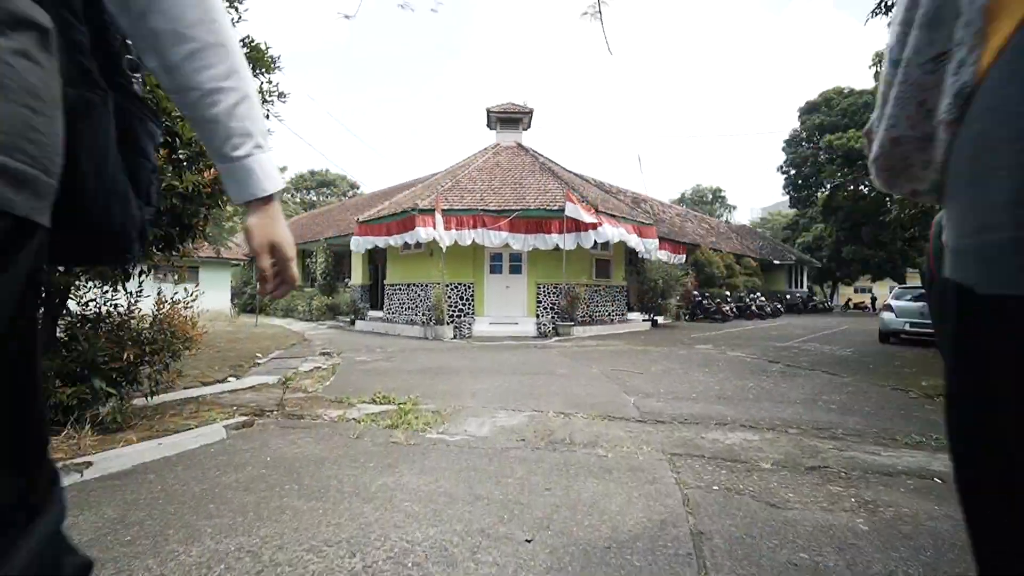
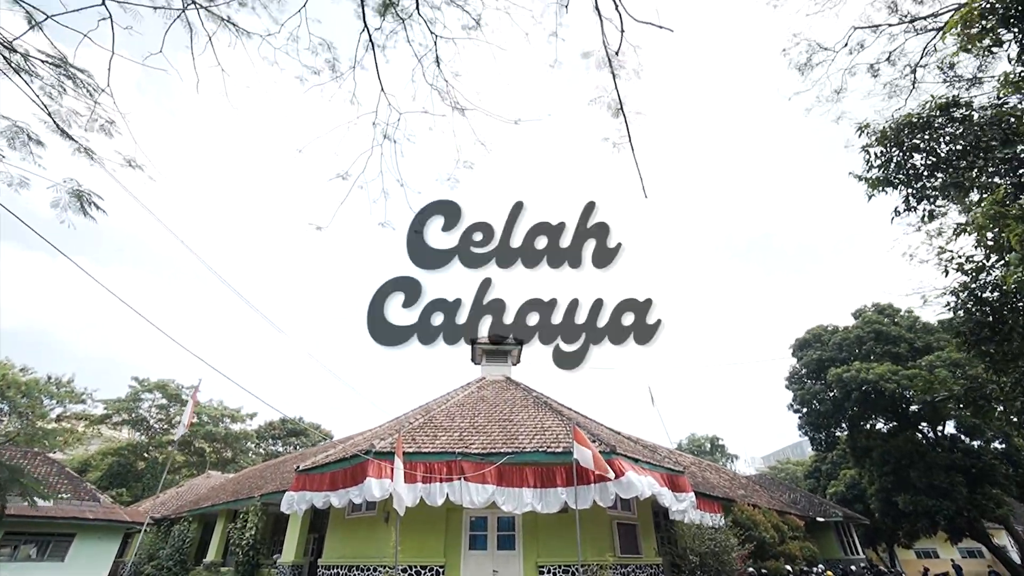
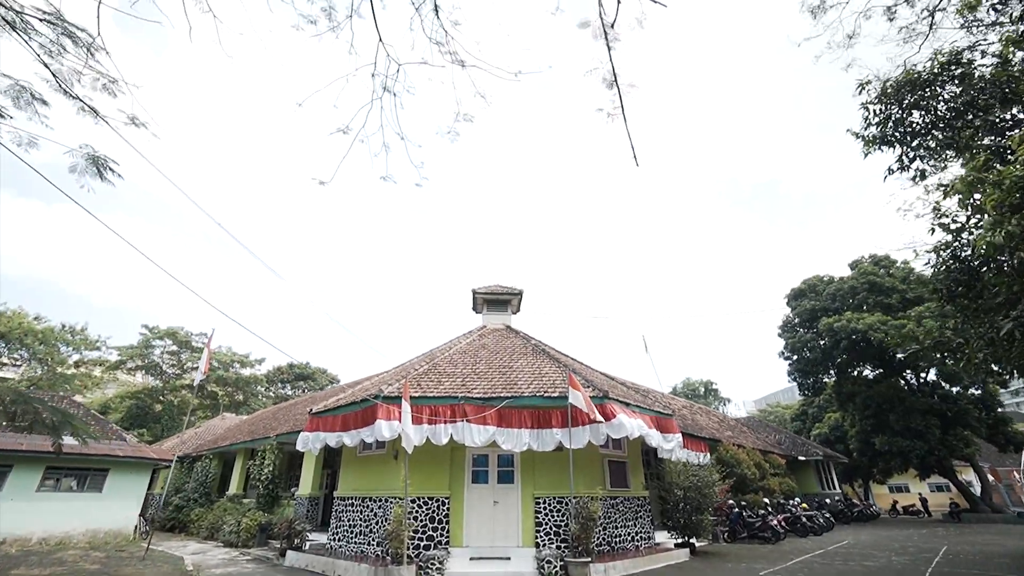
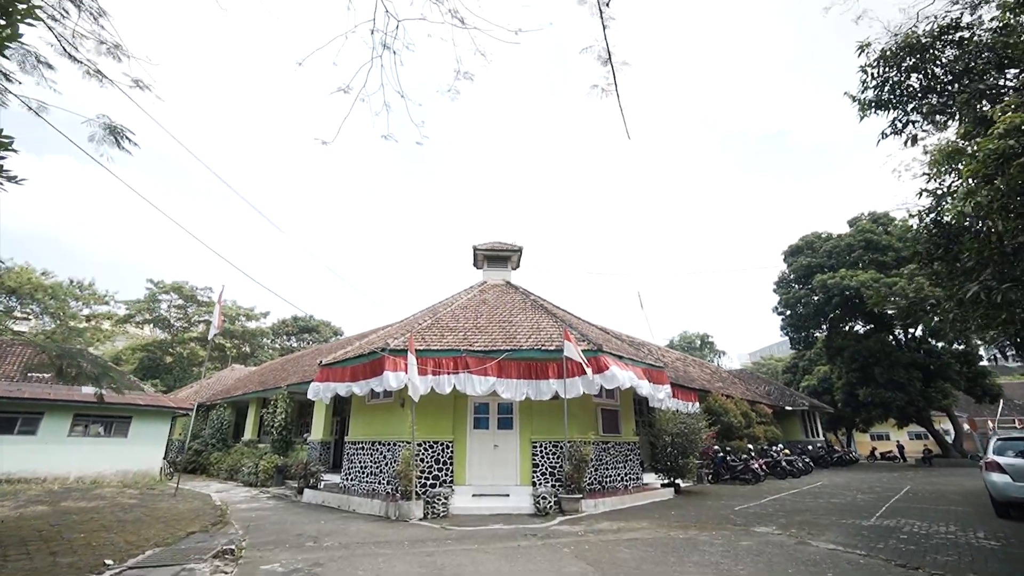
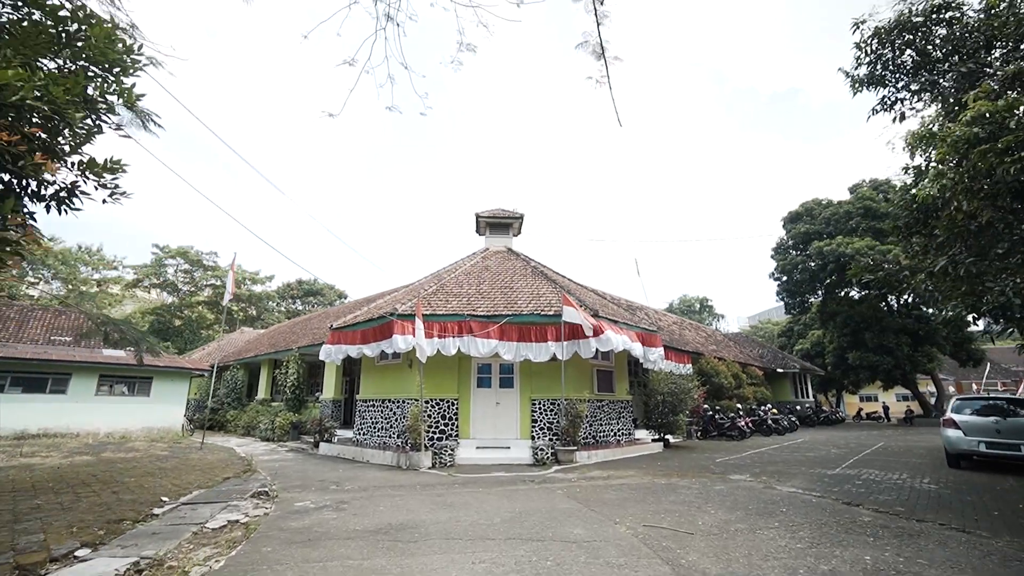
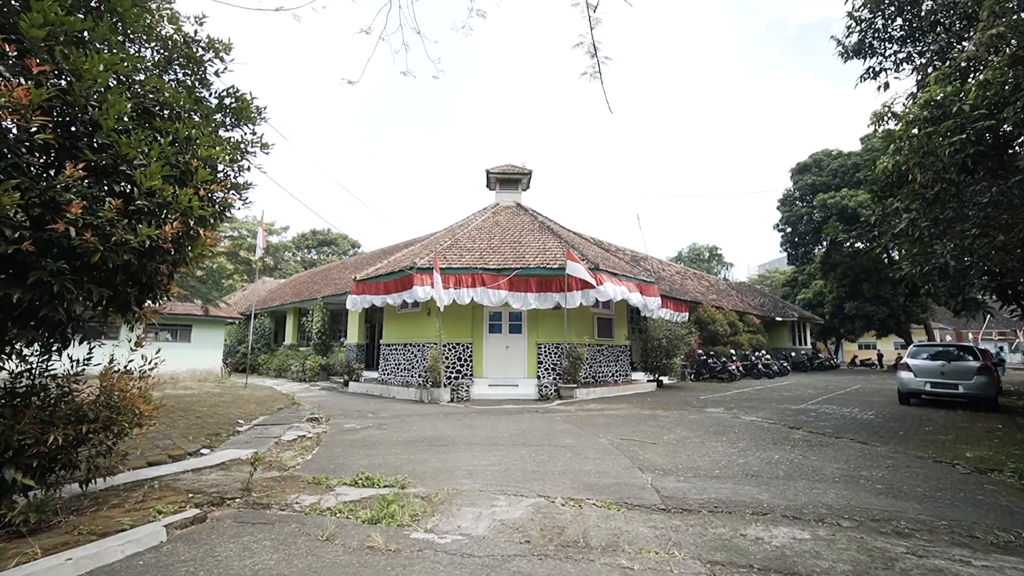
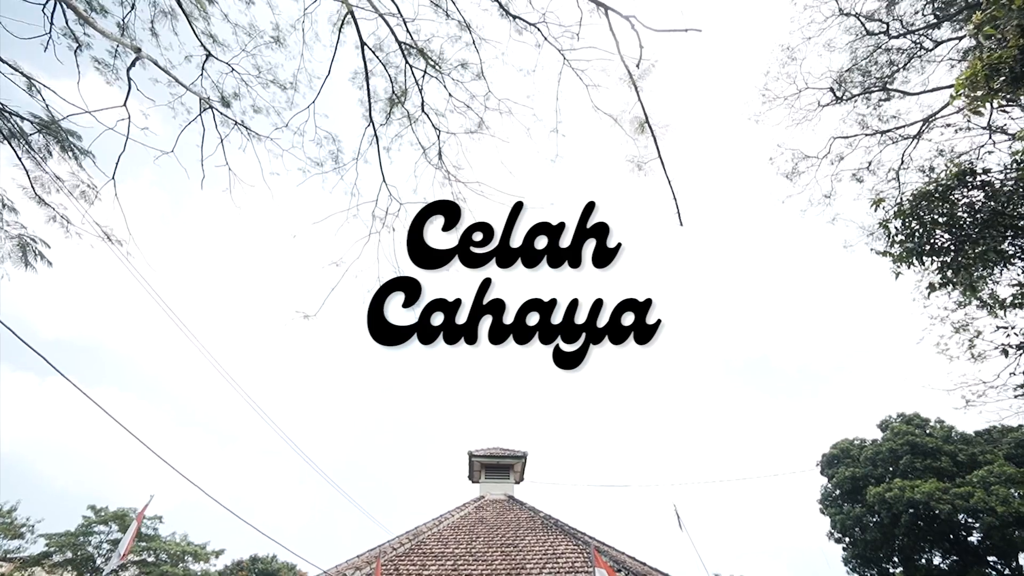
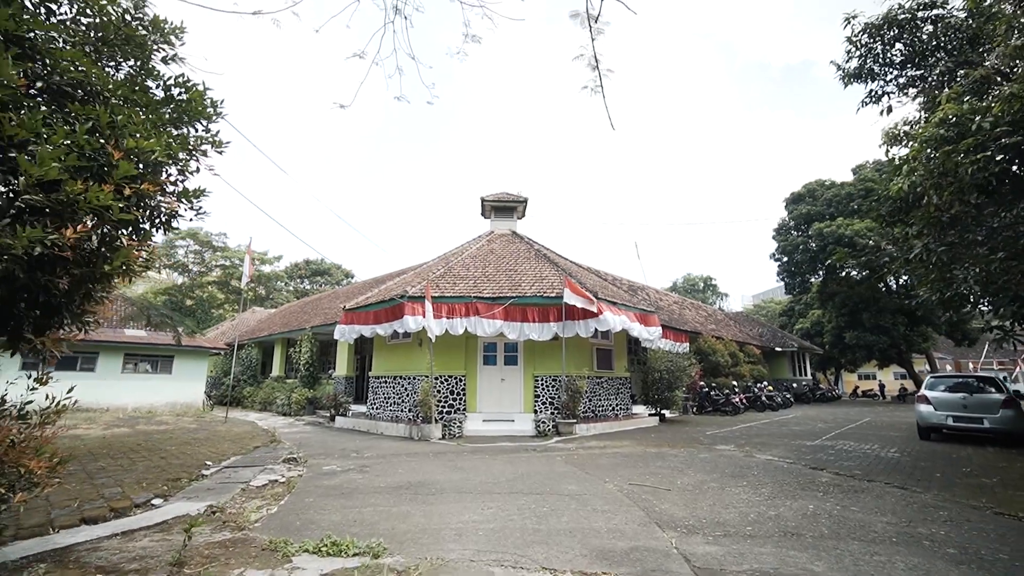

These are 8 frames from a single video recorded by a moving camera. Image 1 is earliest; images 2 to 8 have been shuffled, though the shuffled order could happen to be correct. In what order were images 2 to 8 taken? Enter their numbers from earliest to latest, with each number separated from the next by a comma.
6, 8, 5, 4, 3, 2, 7
